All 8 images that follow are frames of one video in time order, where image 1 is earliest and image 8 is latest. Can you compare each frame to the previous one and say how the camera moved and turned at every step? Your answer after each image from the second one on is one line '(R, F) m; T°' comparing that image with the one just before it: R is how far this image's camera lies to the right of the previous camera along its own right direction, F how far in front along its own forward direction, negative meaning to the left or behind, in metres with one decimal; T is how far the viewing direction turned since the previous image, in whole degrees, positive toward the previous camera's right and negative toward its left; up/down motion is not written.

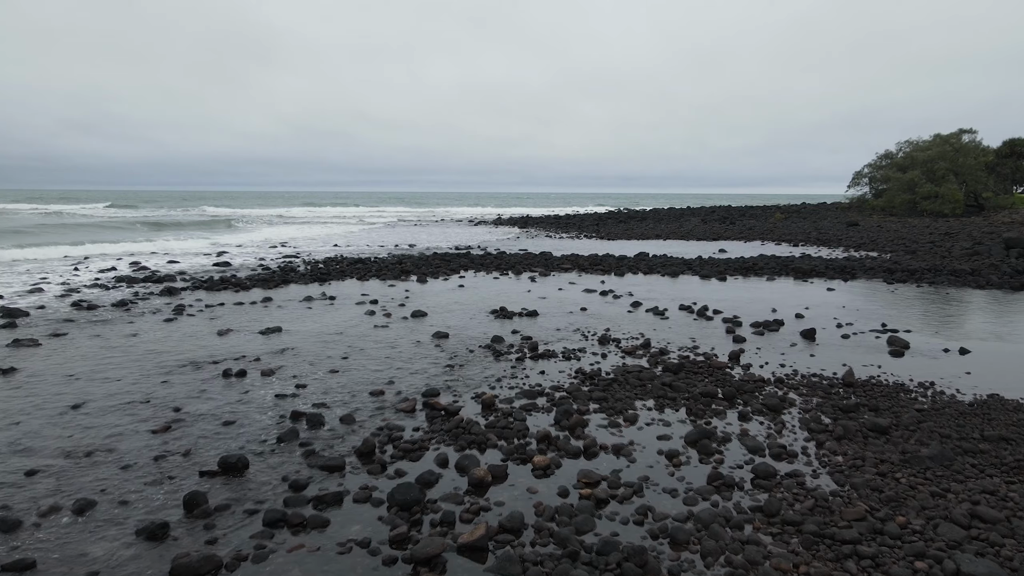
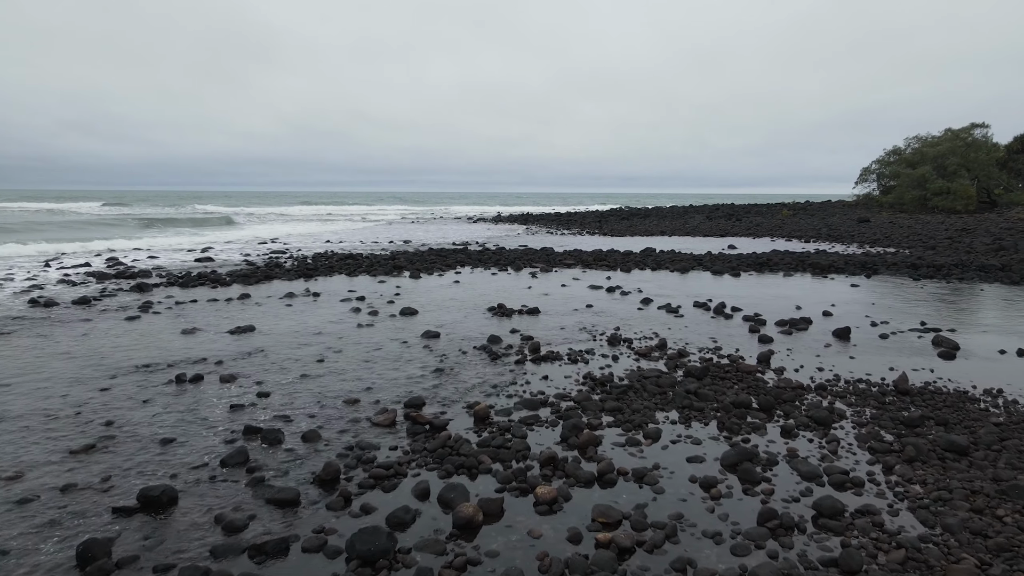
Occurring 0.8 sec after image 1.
(0.0, +1.5) m; 0°
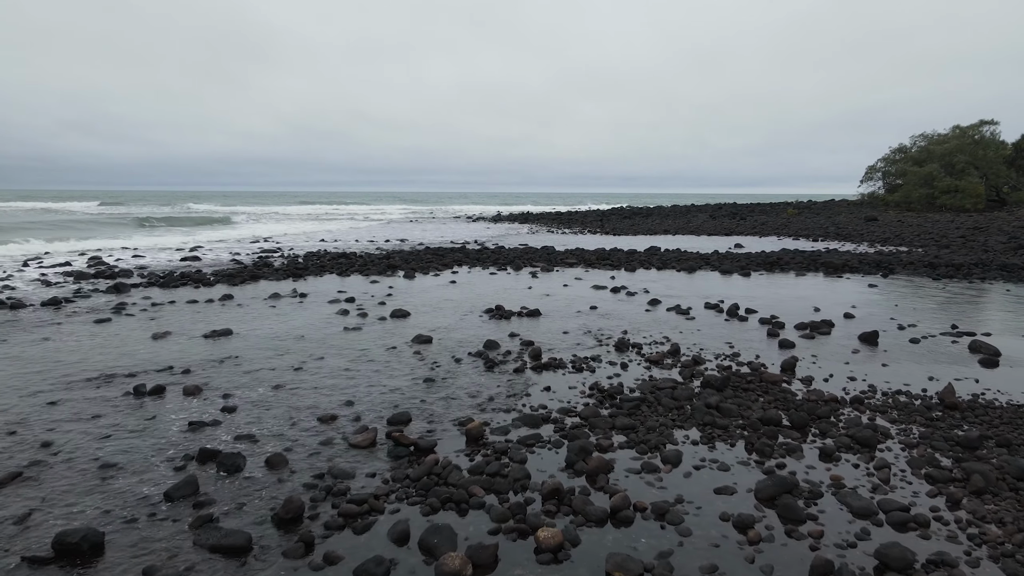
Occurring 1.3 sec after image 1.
(0.0, +1.0) m; 0°
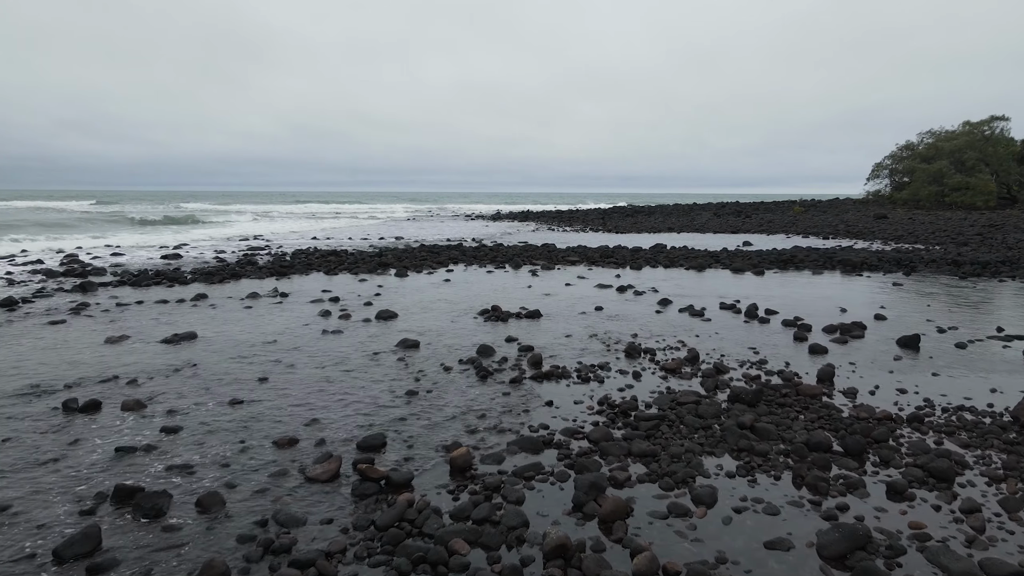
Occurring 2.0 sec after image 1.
(+0.1, +1.3) m; 0°
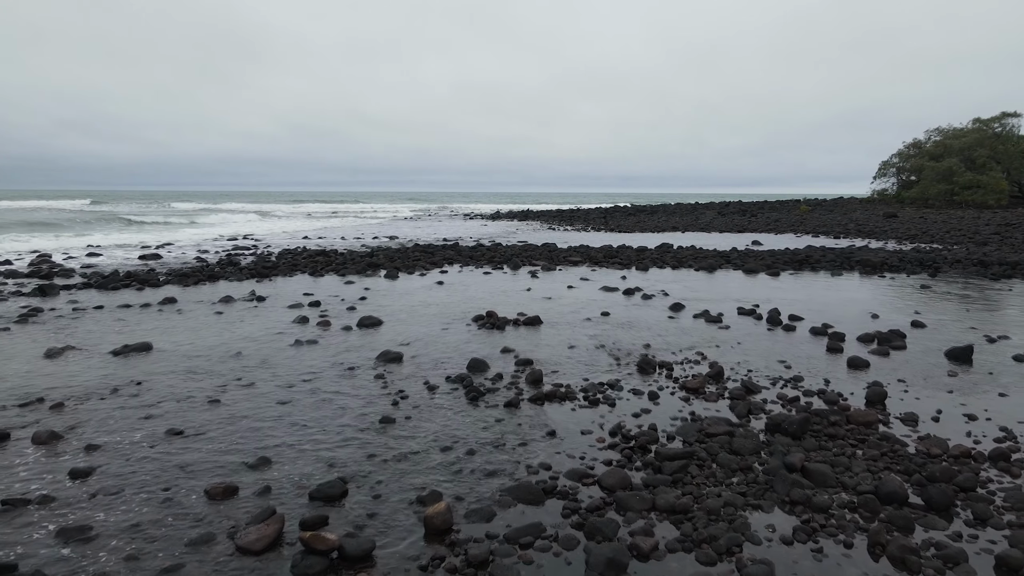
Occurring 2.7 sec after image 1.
(+0.1, +1.3) m; 0°
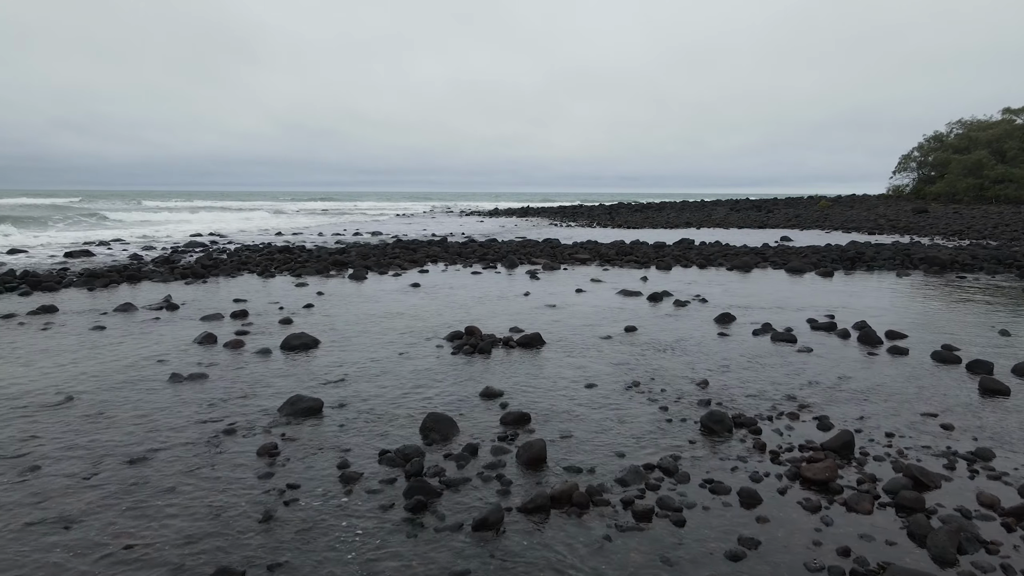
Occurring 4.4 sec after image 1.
(+0.2, +3.4) m; 0°
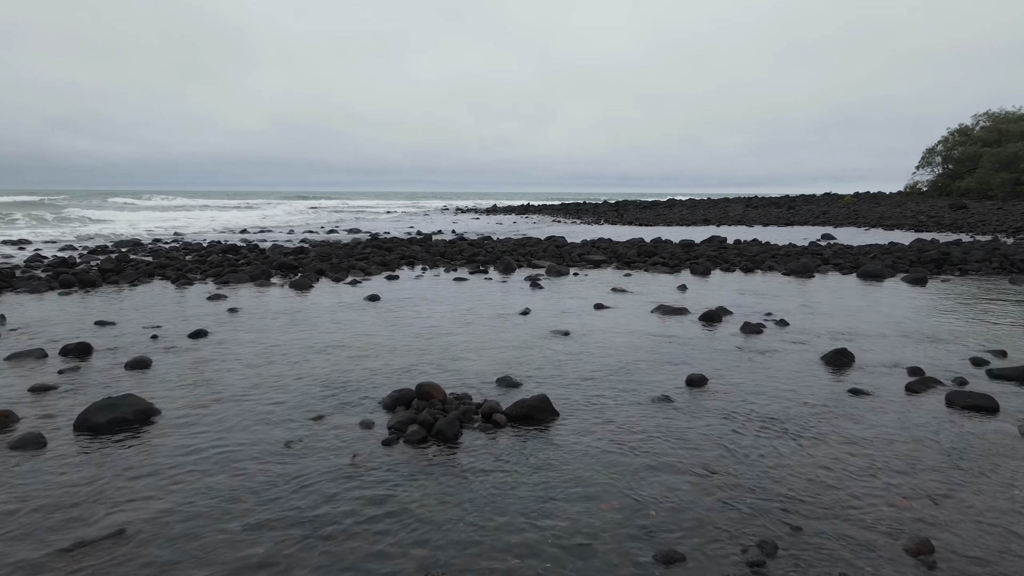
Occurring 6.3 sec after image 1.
(+0.2, +3.6) m; 0°
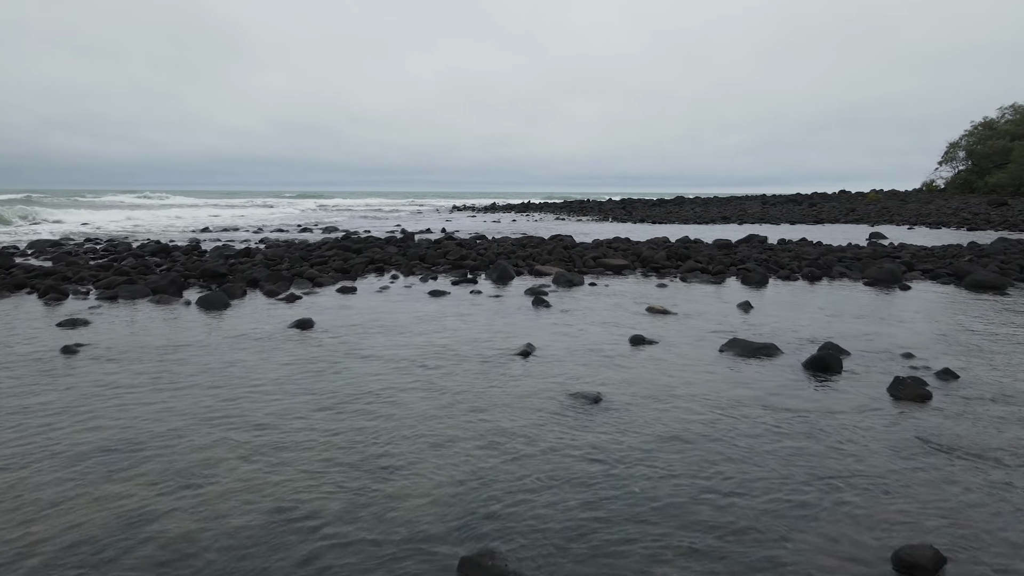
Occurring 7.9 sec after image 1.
(+0.1, +3.2) m; 0°
